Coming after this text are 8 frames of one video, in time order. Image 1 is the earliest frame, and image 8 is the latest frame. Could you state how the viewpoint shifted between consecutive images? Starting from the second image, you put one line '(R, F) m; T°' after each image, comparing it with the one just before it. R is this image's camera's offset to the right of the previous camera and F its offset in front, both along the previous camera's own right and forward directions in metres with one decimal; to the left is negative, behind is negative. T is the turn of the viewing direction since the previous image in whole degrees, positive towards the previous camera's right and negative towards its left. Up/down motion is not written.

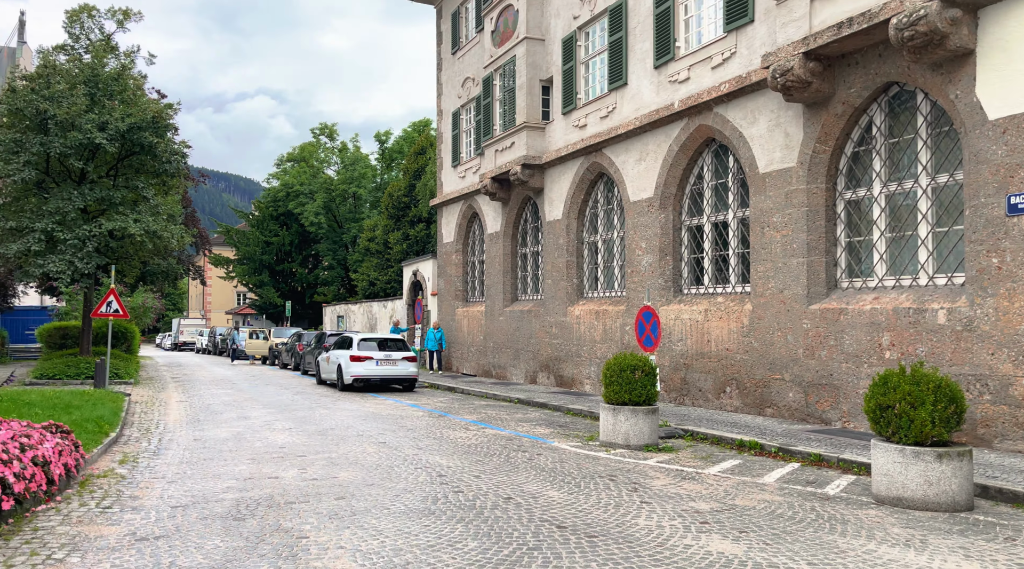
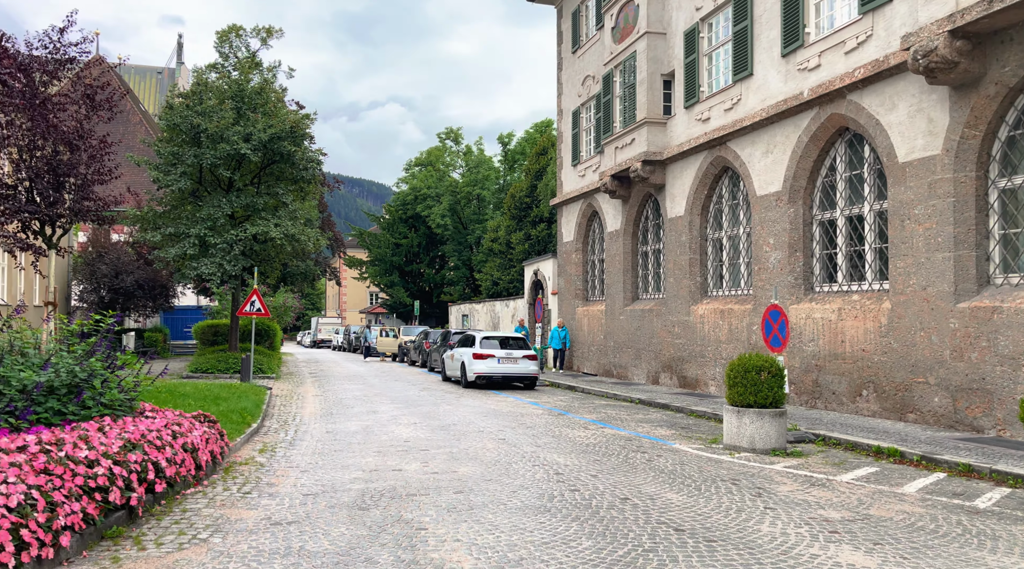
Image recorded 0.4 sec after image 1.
(+0.1, +0.3) m; -8°
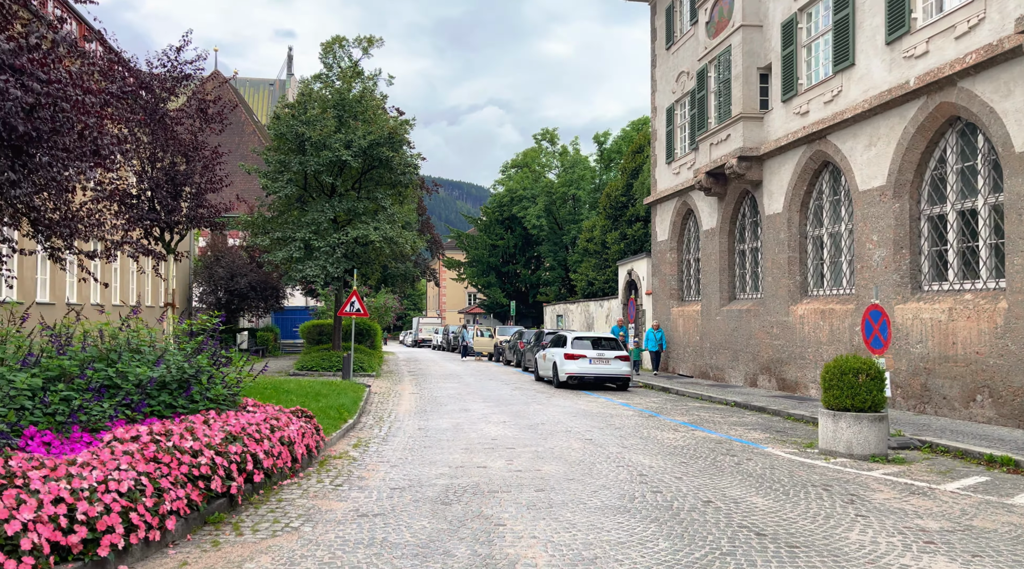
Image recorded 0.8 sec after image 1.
(+0.2, +0.1) m; -6°
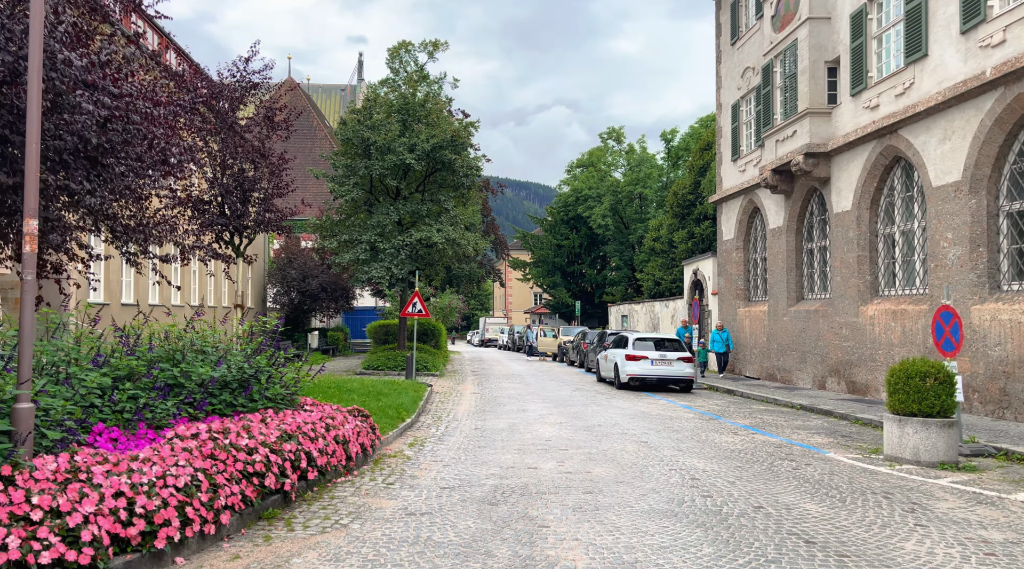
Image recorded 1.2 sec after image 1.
(+0.2, +0.1) m; -4°
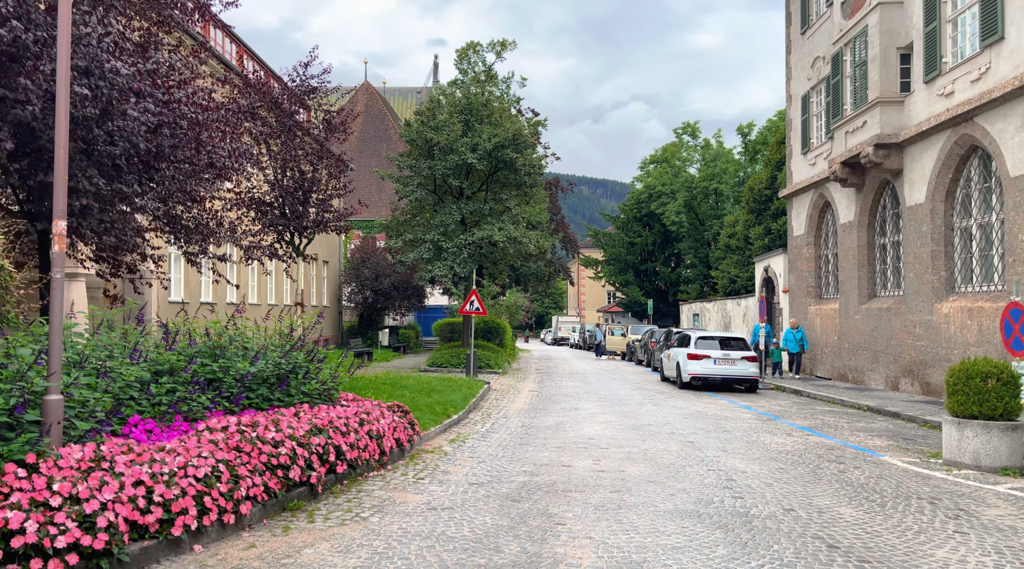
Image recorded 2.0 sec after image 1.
(+0.4, +0.1) m; -5°
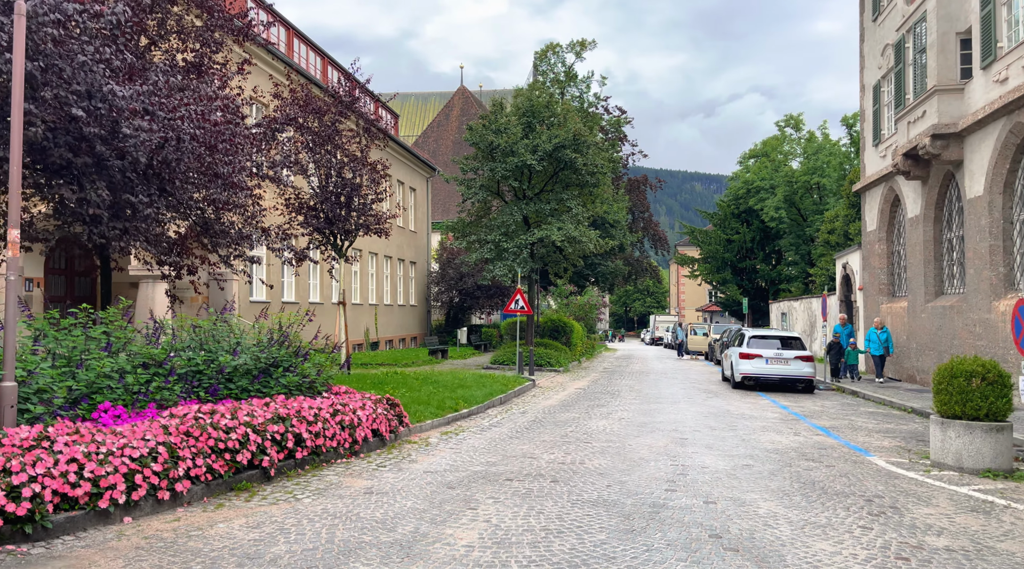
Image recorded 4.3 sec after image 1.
(+1.5, -0.3) m; -7°
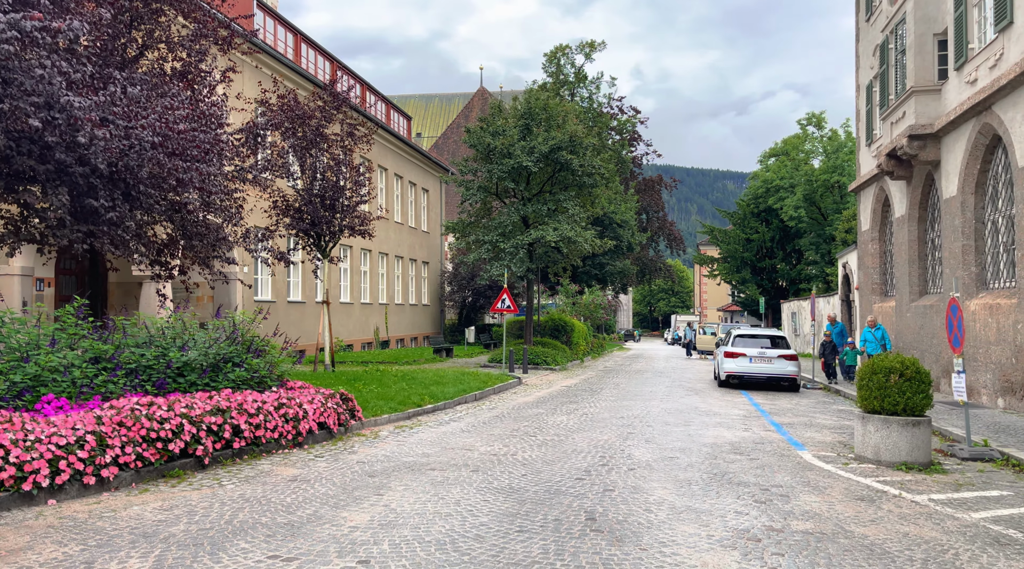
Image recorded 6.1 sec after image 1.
(+1.0, -0.4) m; -2°
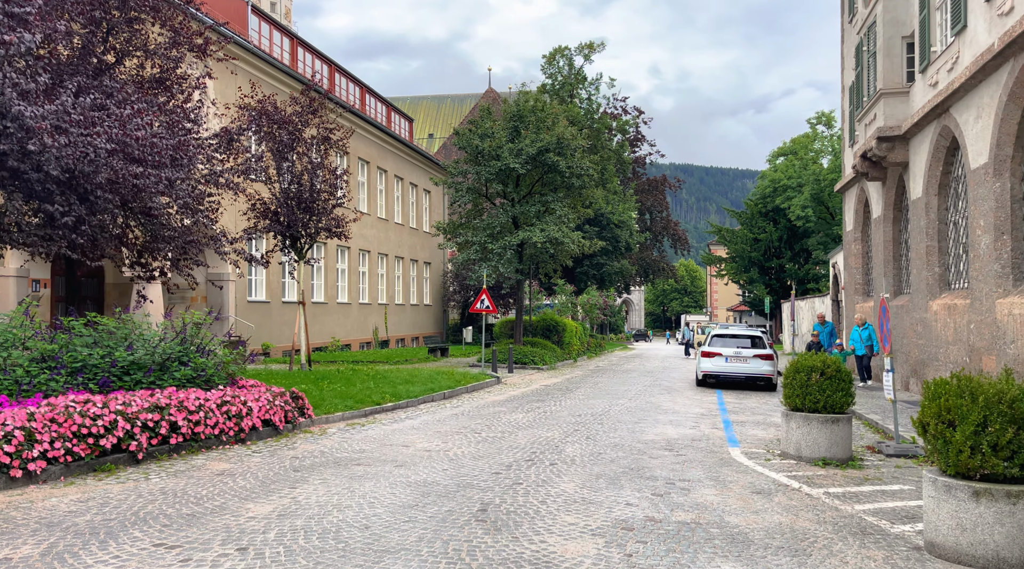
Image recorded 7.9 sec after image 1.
(+0.9, -0.3) m; -1°
